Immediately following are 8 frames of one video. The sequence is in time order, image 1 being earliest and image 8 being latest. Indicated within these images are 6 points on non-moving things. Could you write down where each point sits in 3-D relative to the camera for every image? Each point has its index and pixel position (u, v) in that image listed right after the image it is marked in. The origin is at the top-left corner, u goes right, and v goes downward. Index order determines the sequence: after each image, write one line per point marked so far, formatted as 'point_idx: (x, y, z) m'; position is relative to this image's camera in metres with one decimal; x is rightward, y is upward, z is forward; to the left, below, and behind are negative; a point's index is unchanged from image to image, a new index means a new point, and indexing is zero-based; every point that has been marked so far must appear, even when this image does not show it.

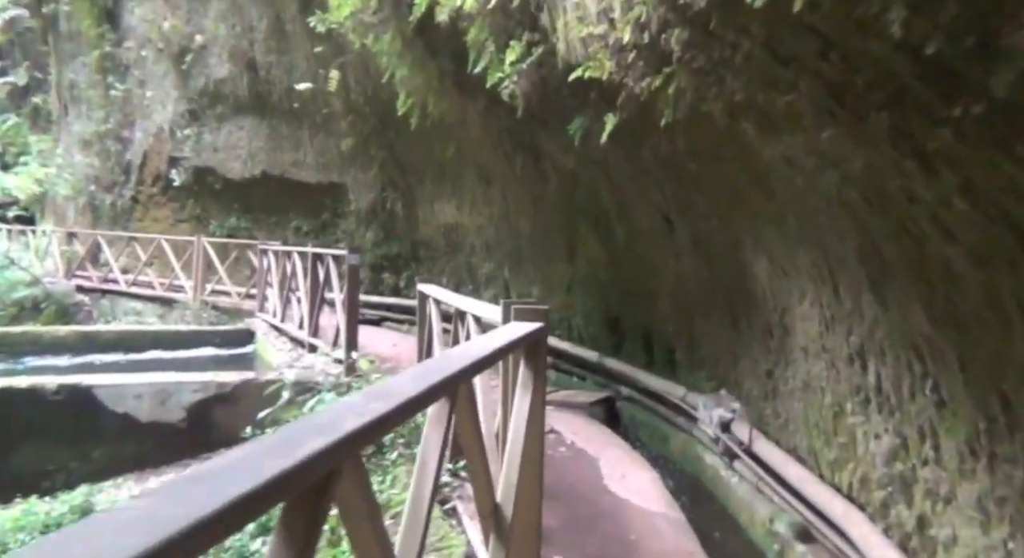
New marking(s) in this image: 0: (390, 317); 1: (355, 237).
0: (-1.6, -0.5, +9.0) m
1: (-2.3, +0.6, +9.5) m
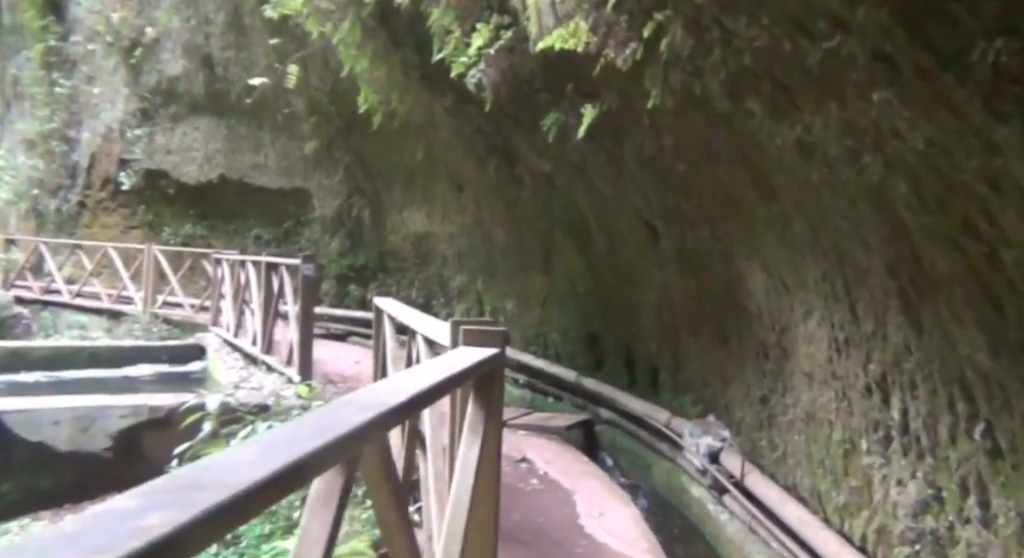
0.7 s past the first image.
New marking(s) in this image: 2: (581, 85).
0: (-2.0, -0.7, +8.5) m
1: (-2.7, +0.4, +9.0) m
2: (+0.3, +1.0, +3.3) m
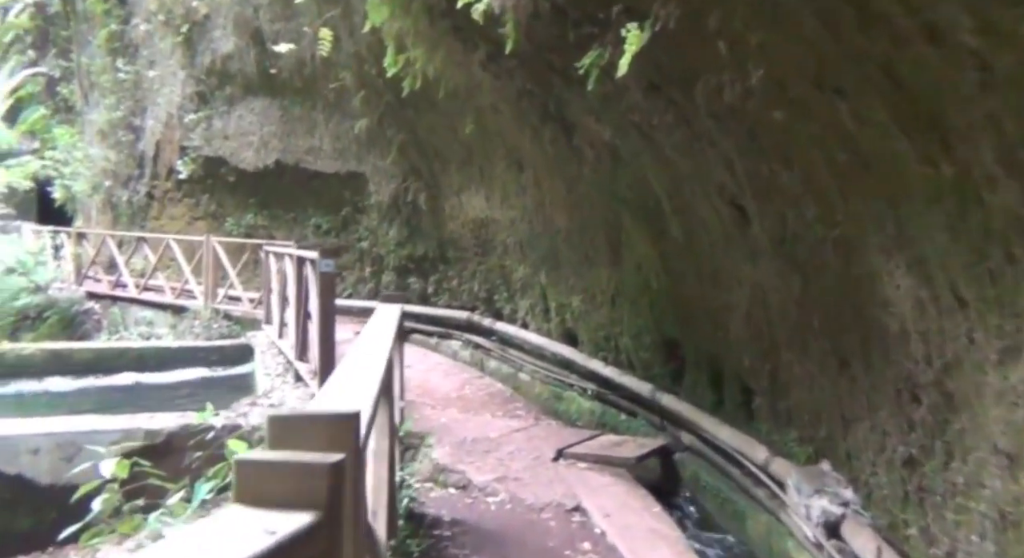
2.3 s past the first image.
0: (-1.1, -0.6, +7.8) m
1: (-1.7, +0.6, +8.4) m
2: (+0.4, +0.9, +2.3) m
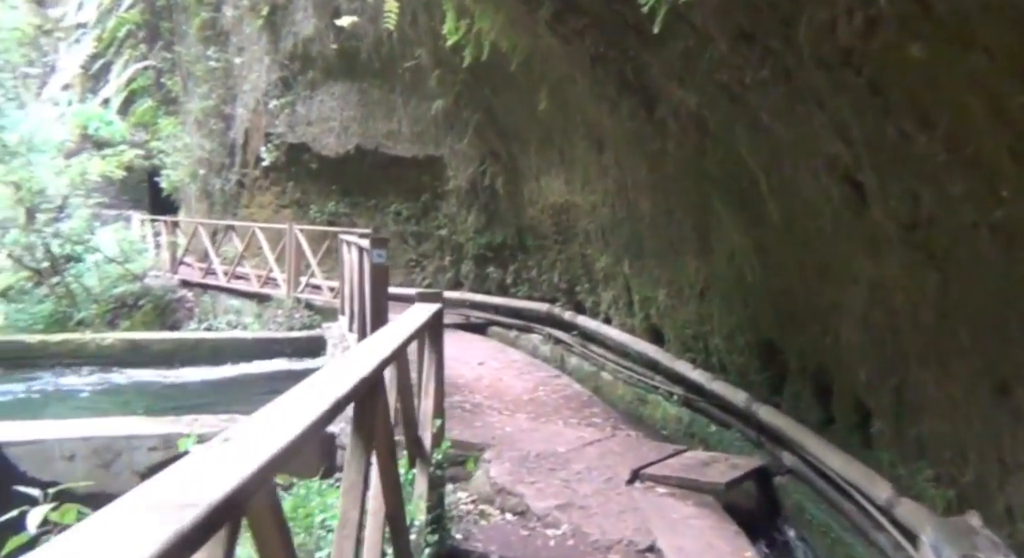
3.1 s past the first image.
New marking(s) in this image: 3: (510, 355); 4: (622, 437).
0: (-0.2, -0.5, +7.4) m
1: (-0.7, +0.7, +8.1) m
2: (+0.5, +0.9, +1.7) m
3: (0.0, -0.7, +6.2) m
4: (+0.7, -1.0, +4.1) m
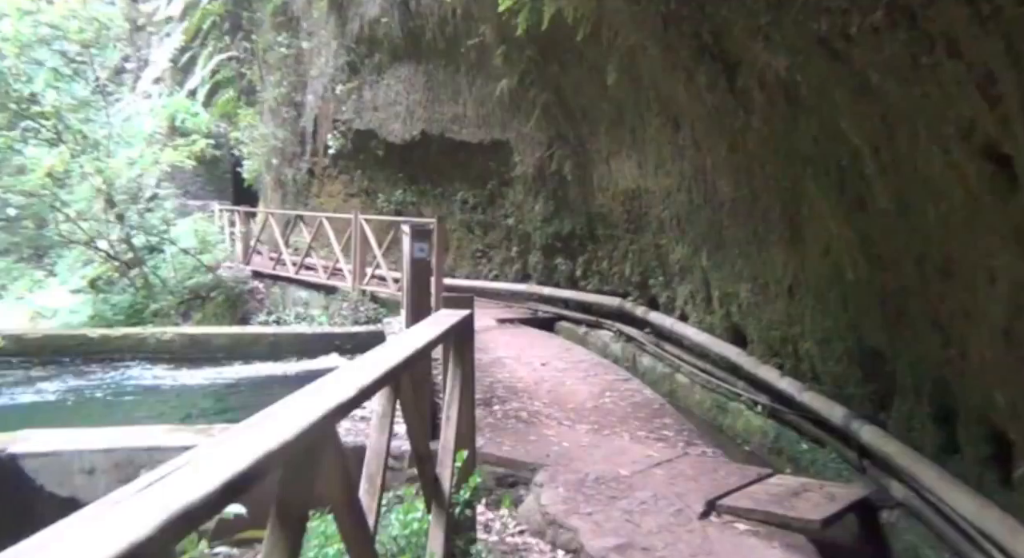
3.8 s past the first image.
0: (+0.6, -0.4, +6.9) m
1: (+0.1, +0.8, +7.7) m
2: (+0.5, +0.9, +1.2) m
3: (+0.6, -0.7, +5.8) m
4: (+1.0, -1.0, +3.6) m
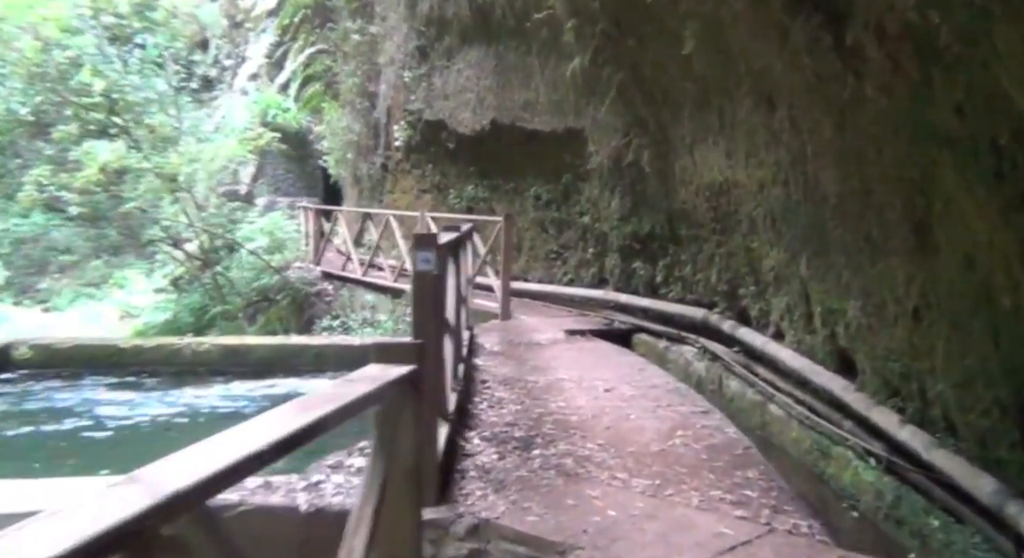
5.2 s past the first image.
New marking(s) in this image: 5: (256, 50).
0: (+1.2, -0.5, +6.1) m
1: (+0.9, +0.7, +6.9) m
2: (+0.3, +0.8, +0.4) m
3: (+1.0, -0.7, +5.0) m
4: (+1.1, -1.1, +2.7) m
5: (-5.6, +4.9, +14.4) m
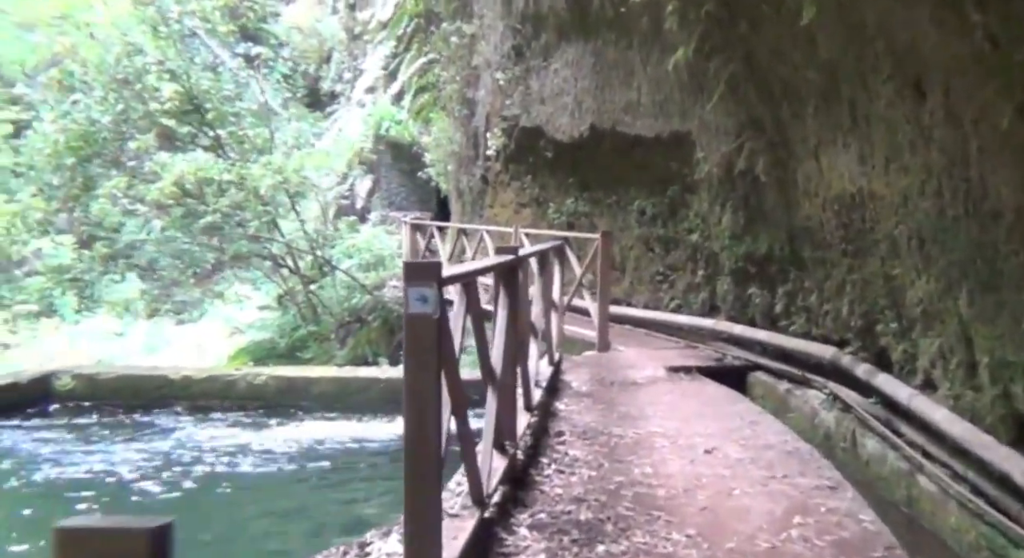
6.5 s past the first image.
0: (+1.9, -0.7, +5.1) m
1: (+1.8, +0.5, +5.9) m
2: (0.0, +0.6, -0.3) m
3: (+1.5, -0.9, +4.1) m
4: (+1.2, -1.2, +1.8) m
5: (-3.1, +4.6, +14.6) m
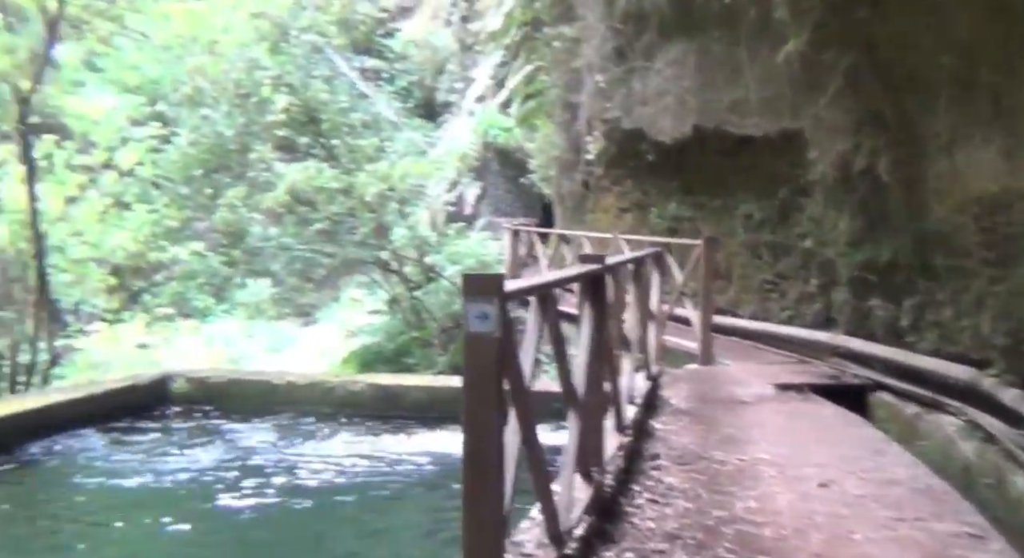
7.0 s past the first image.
0: (+2.6, -0.8, +4.6) m
1: (+2.6, +0.4, +5.4) m
2: (-0.2, +0.5, -0.4) m
3: (+2.1, -1.0, +3.6) m
4: (+1.4, -1.3, +1.5) m
5: (-0.9, +4.5, +14.8) m
